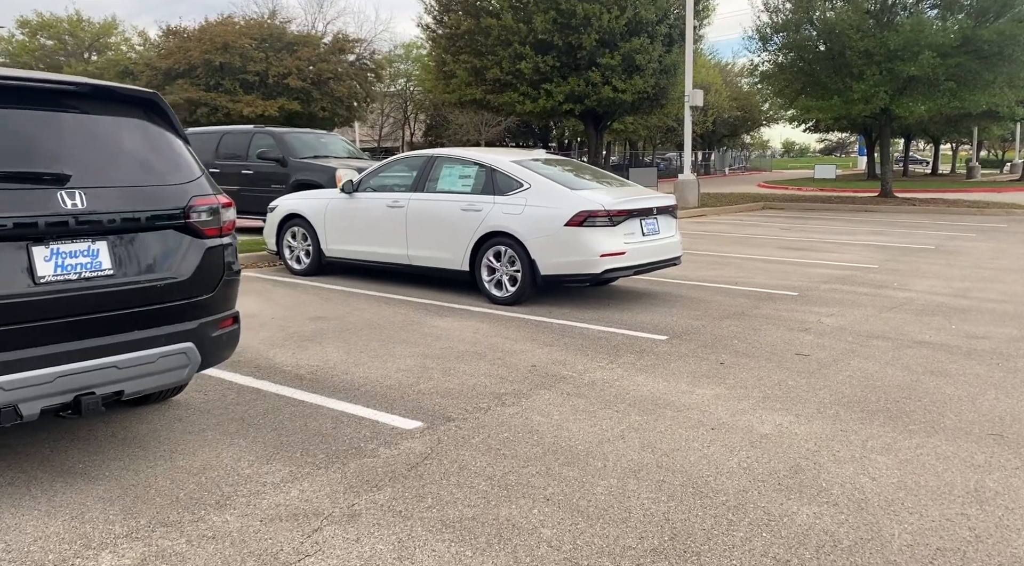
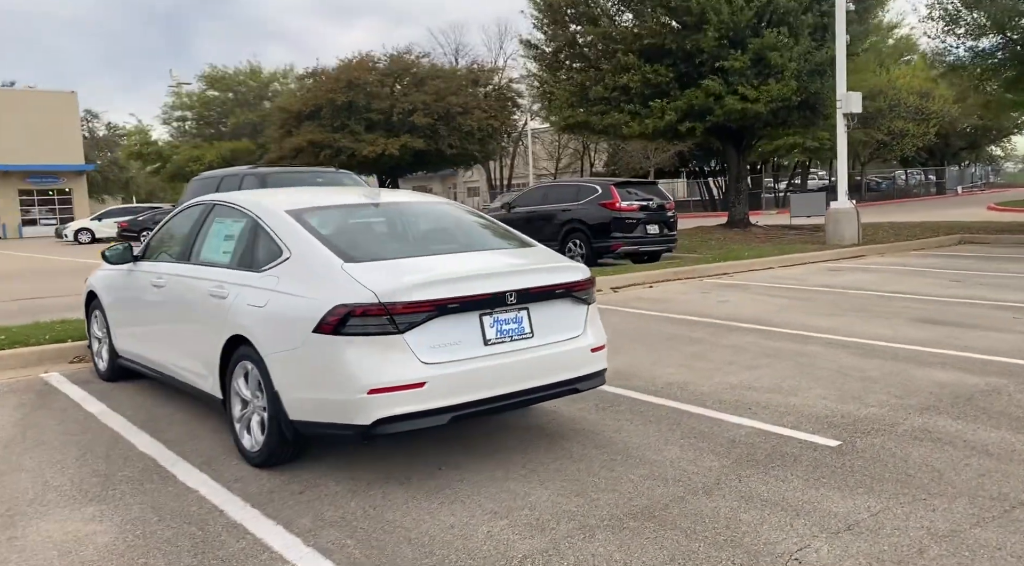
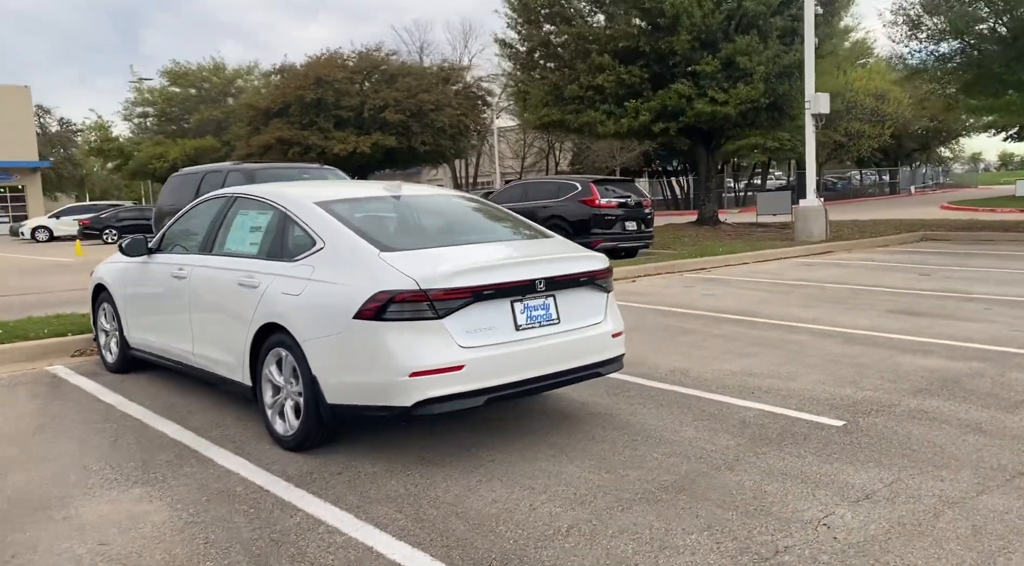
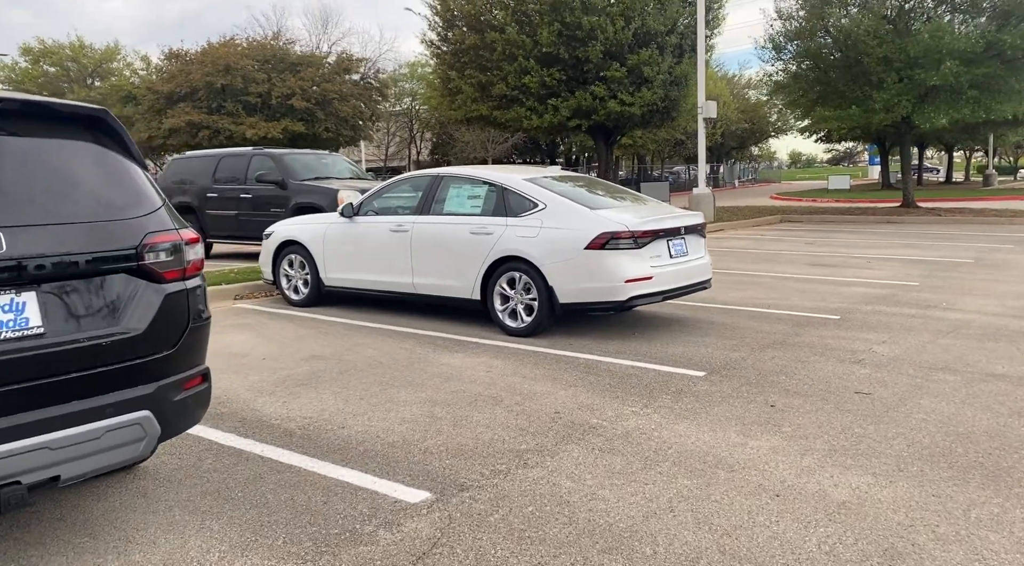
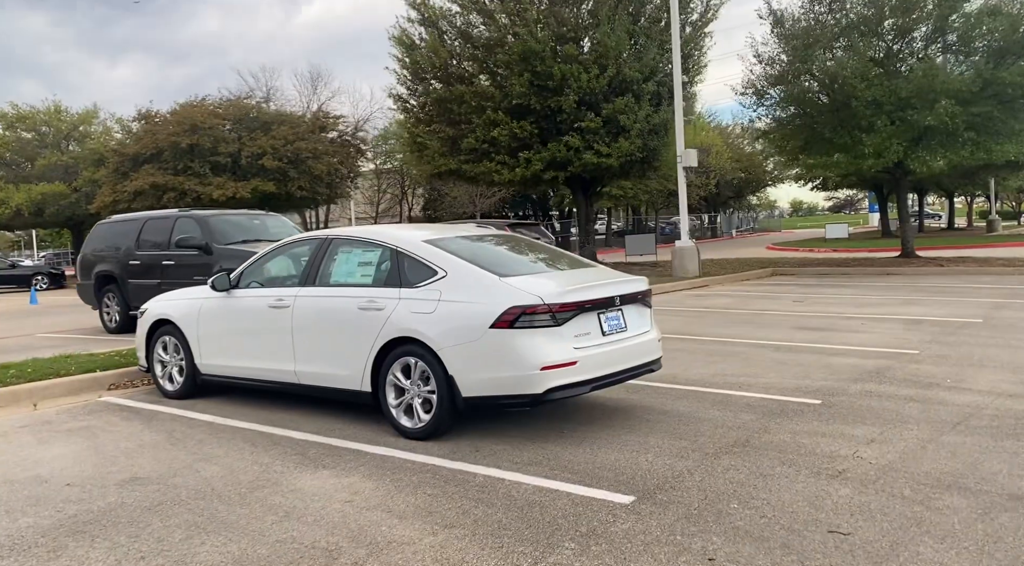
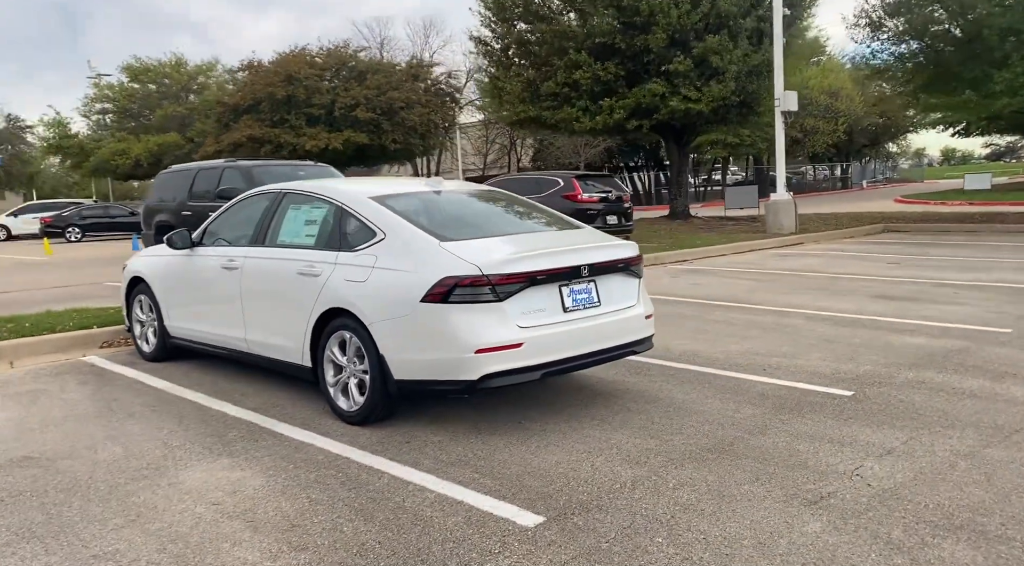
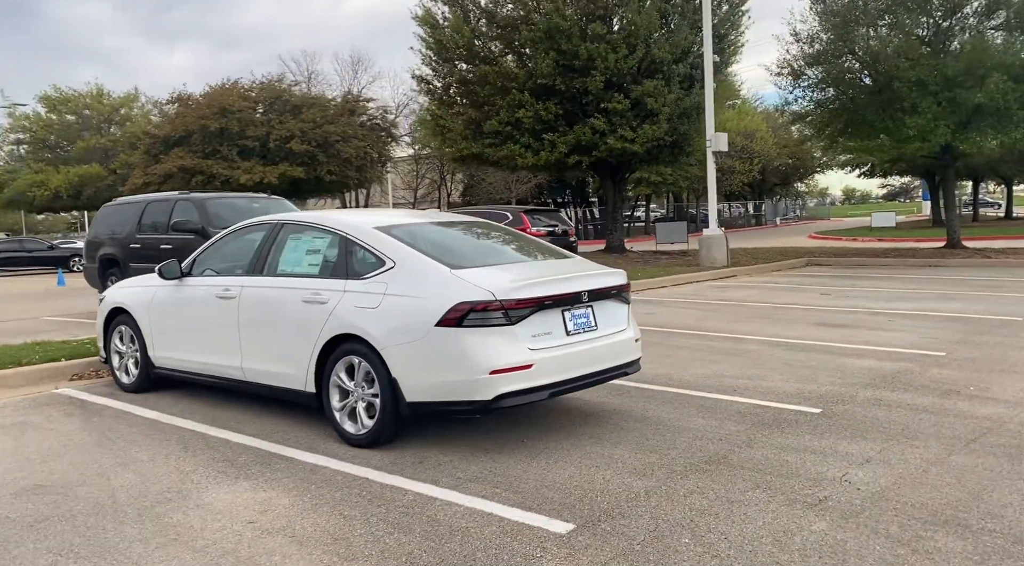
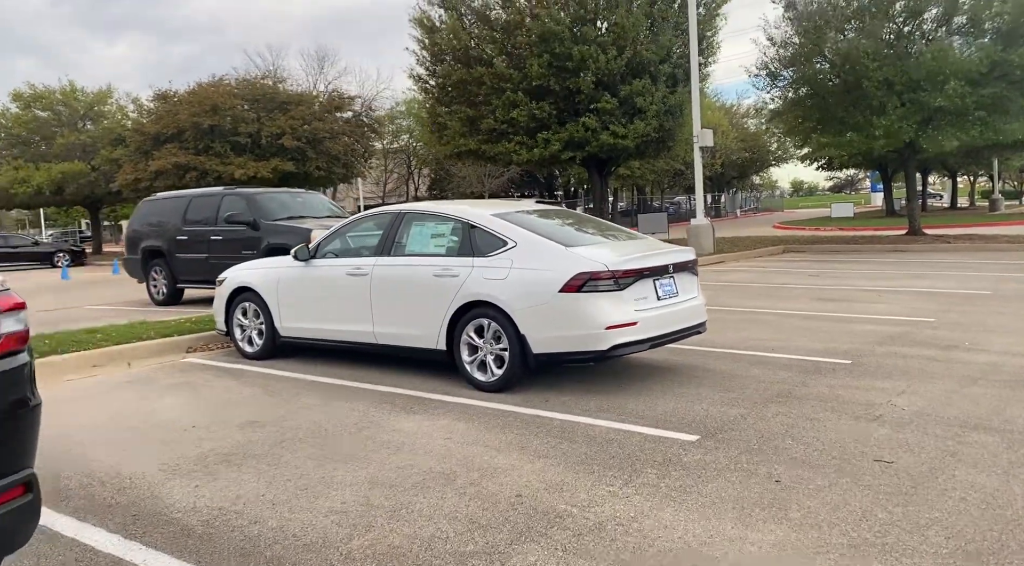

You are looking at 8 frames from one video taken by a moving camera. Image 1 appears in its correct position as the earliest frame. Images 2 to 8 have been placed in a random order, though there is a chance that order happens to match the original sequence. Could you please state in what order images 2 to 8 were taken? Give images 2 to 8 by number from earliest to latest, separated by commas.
4, 8, 5, 7, 6, 3, 2
